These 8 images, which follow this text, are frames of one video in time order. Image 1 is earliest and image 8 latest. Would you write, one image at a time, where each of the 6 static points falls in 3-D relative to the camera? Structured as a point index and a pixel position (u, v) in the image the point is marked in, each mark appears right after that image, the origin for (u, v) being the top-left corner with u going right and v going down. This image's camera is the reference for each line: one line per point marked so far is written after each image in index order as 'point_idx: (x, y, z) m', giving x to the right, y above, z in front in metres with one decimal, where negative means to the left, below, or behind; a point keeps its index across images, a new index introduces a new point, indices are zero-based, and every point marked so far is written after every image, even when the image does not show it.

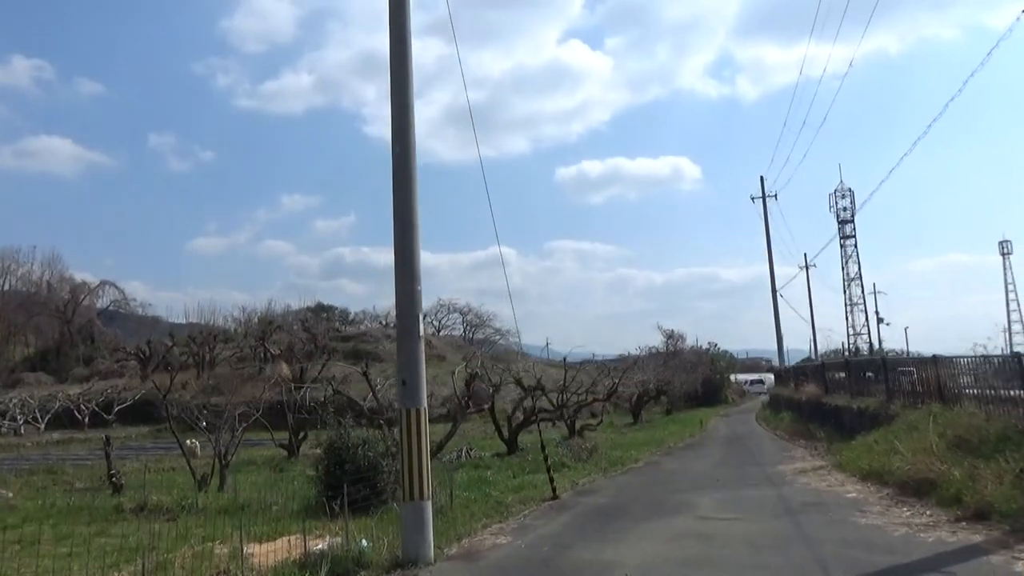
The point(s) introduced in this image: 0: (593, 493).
0: (+1.6, -4.0, +14.9) m
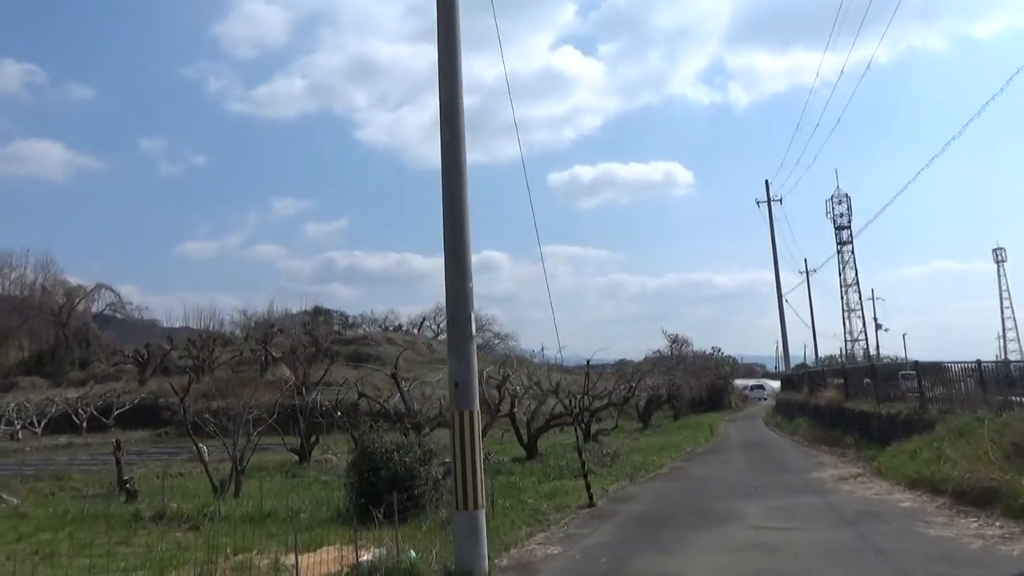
0: (+2.2, -4.0, +14.4) m
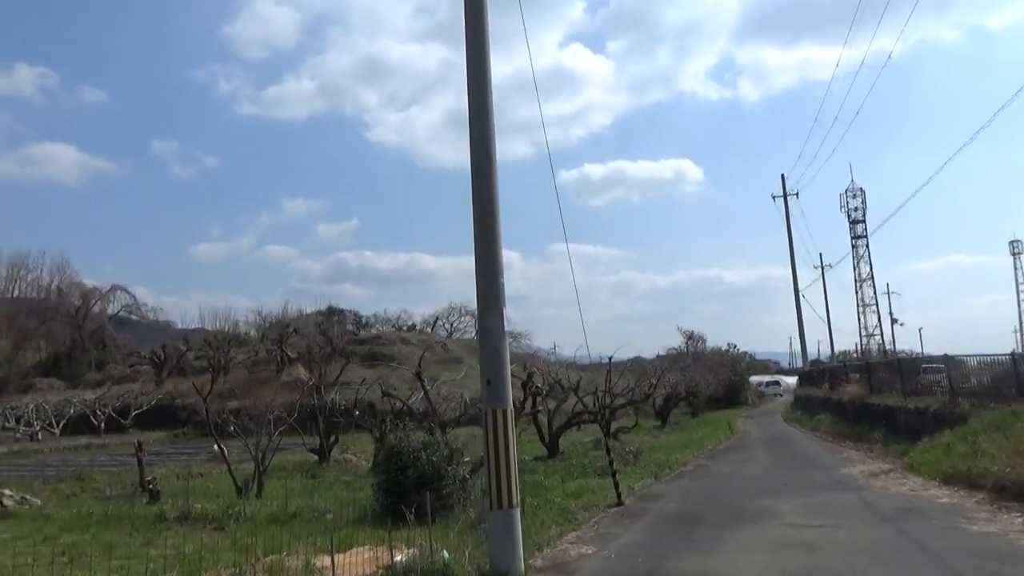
0: (+2.7, -3.9, +14.2) m
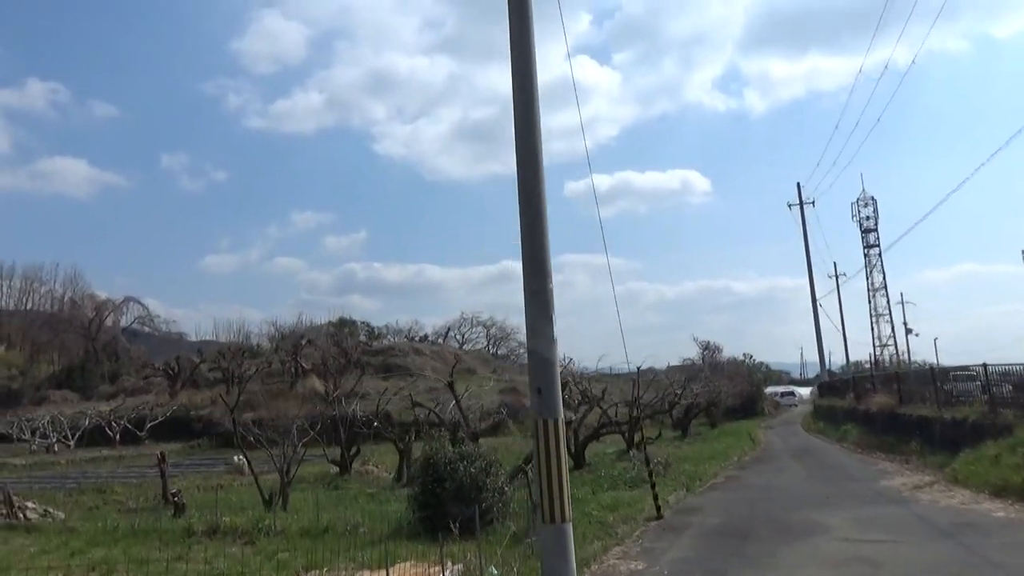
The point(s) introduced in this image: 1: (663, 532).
0: (+3.3, -4.0, +13.9) m
1: (+2.4, -3.8, +12.0) m
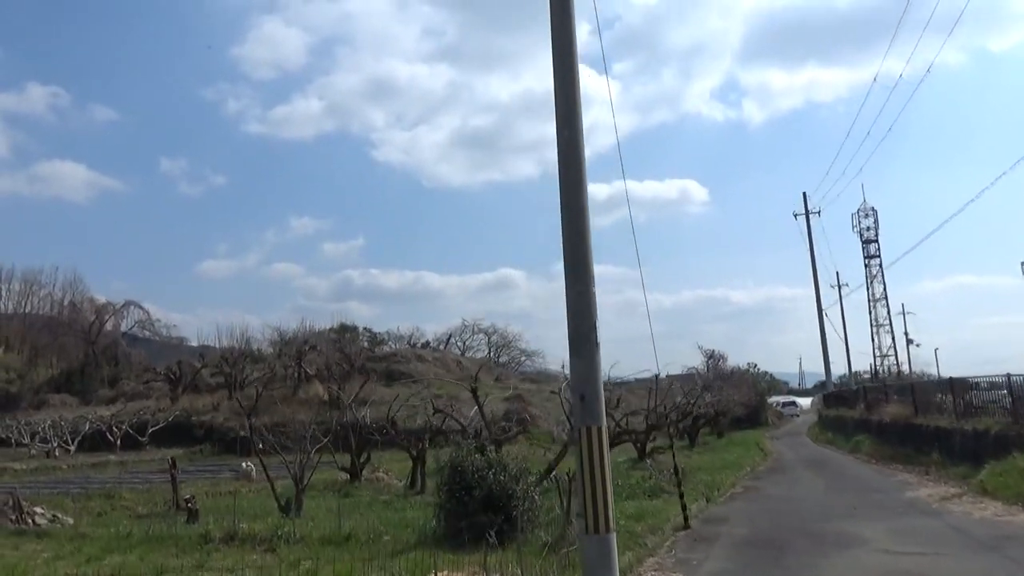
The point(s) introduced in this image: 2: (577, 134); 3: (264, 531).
0: (+3.8, -4.1, +13.6) m
1: (+2.8, -3.9, +11.7) m
2: (+0.7, +1.7, +8.7) m
3: (-4.4, -4.3, +13.5) m
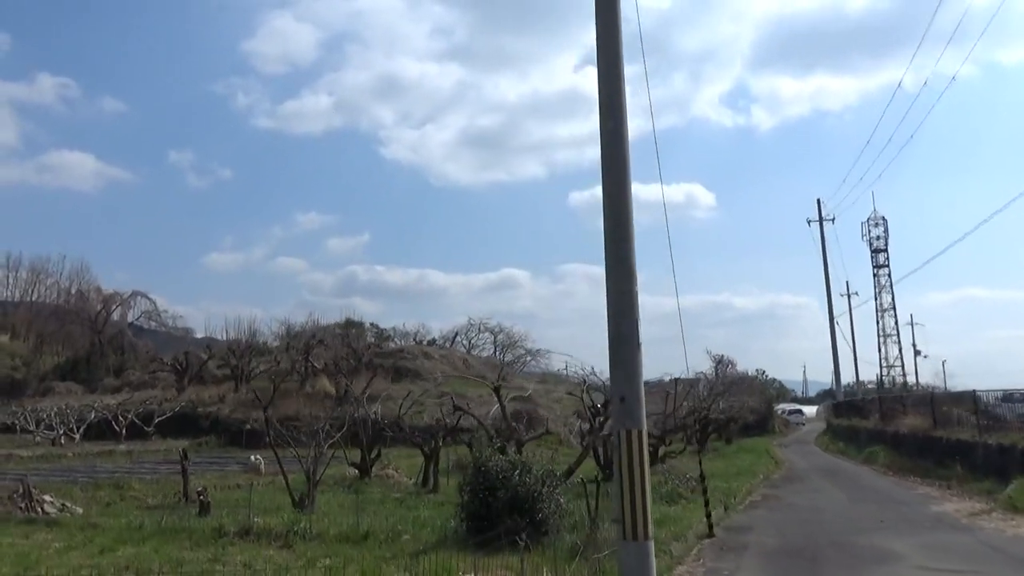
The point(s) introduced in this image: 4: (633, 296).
0: (+4.1, -4.2, +13.3) m
1: (+3.1, -3.9, +11.4) m
2: (+1.2, +1.8, +8.5) m
3: (-4.0, -4.1, +13.3) m
4: (+1.3, -0.1, +8.2) m
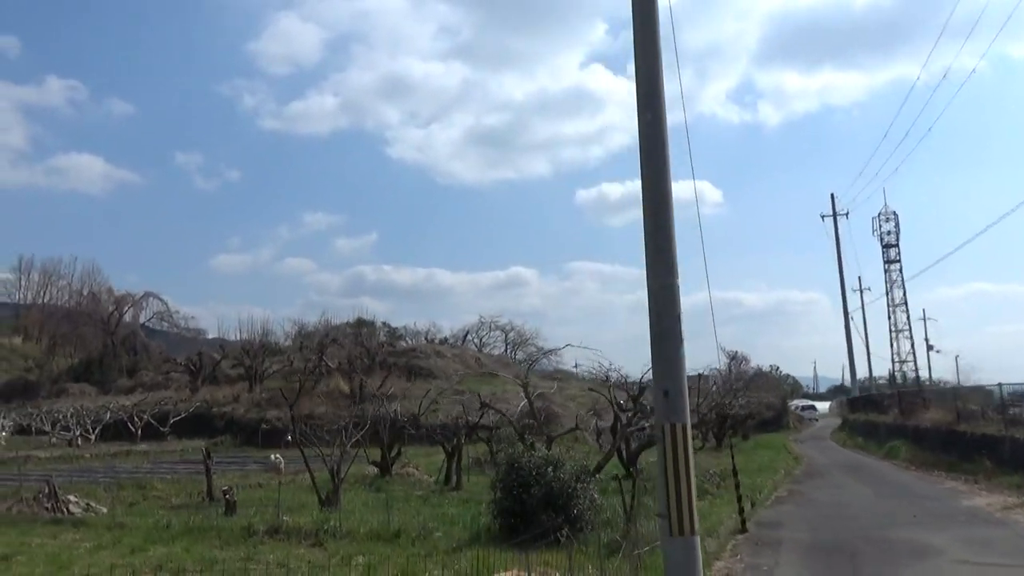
0: (+4.6, -4.1, +13.2) m
1: (+3.6, -3.8, +11.3) m
2: (+1.6, +1.8, +8.3) m
3: (-3.5, -4.1, +13.2) m
4: (+1.7, 0.0, +8.1) m
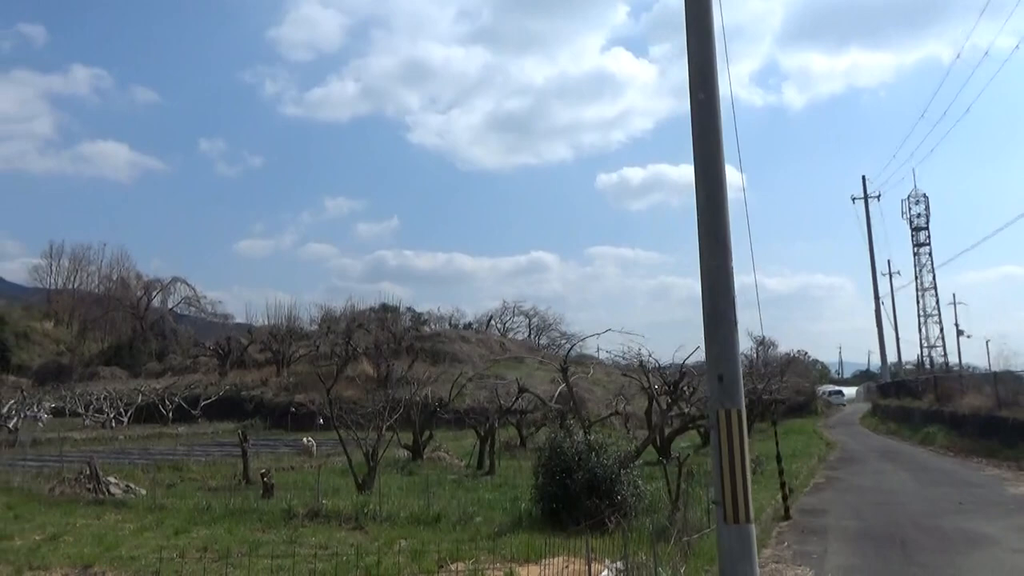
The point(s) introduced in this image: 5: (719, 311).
0: (+5.3, -3.8, +13.0) m
1: (+4.2, -3.6, +11.2) m
2: (+2.1, +2.0, +8.1) m
3: (-2.8, -3.8, +13.3) m
4: (+2.2, +0.2, +7.9) m
5: (+2.1, -0.2, +7.8) m
